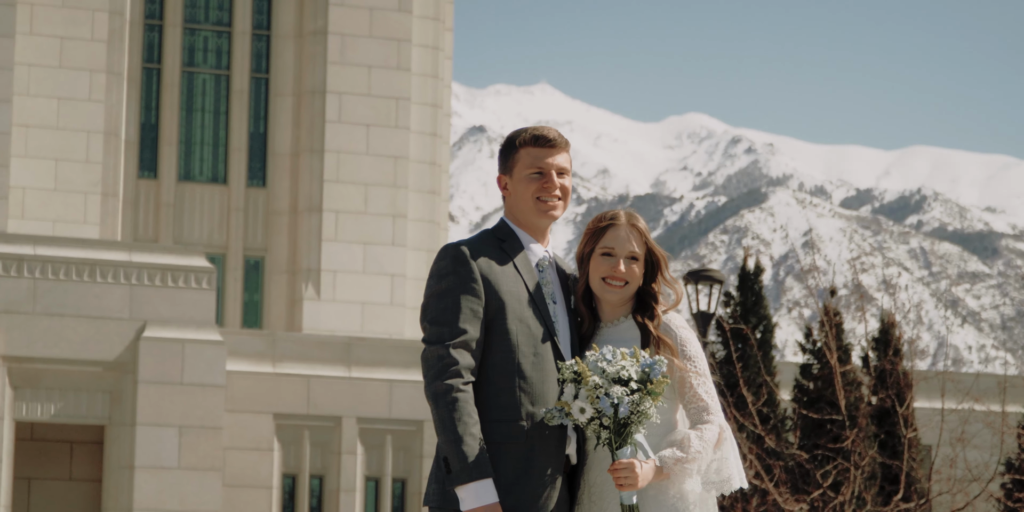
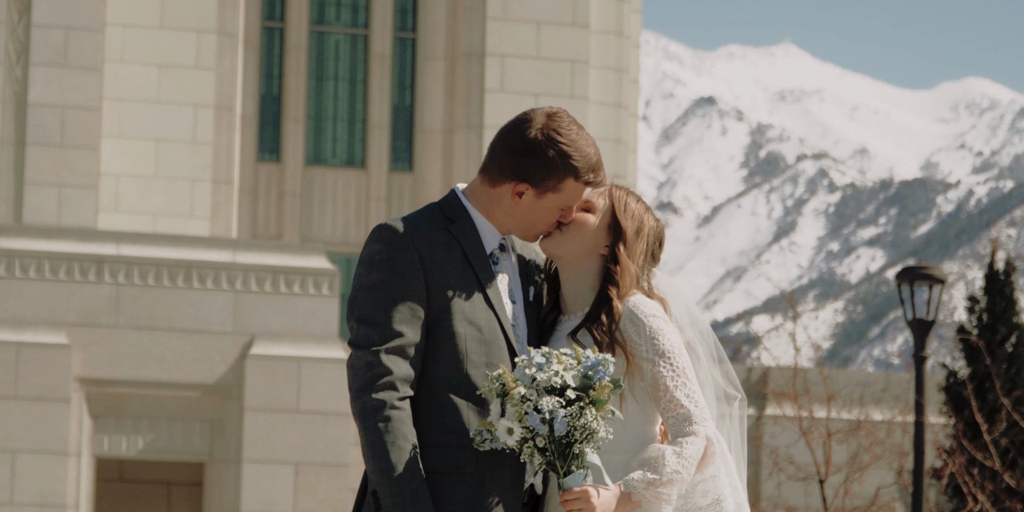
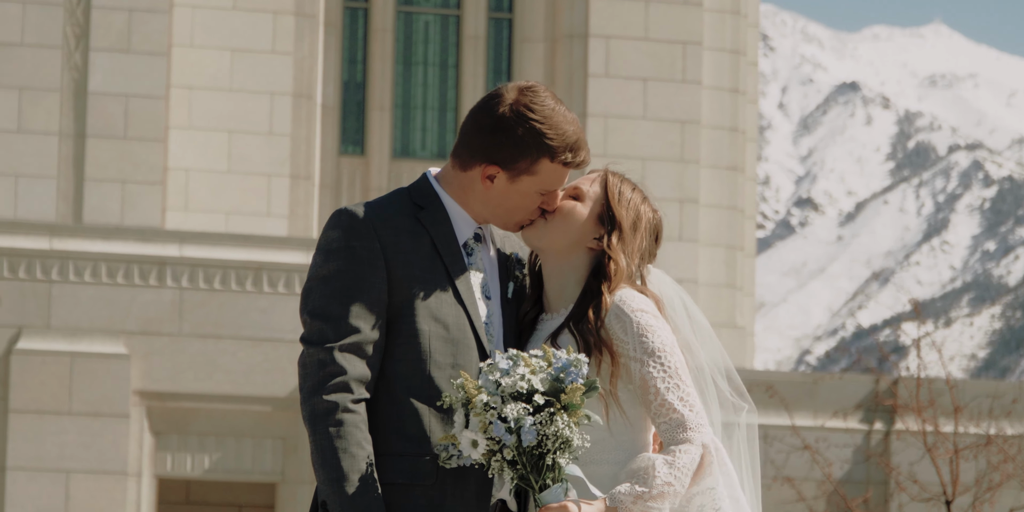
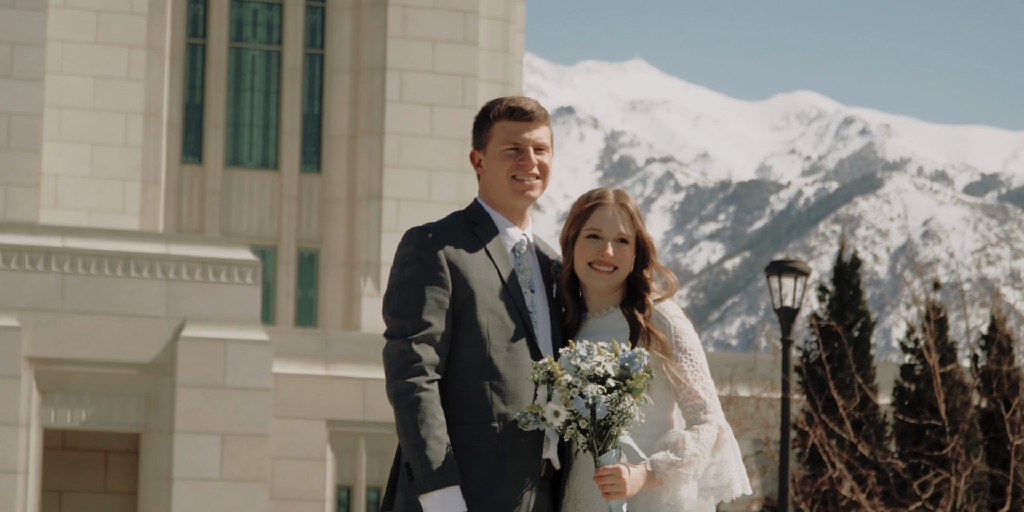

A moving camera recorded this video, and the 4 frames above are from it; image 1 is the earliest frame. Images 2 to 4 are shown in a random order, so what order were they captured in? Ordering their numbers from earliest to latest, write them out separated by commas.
4, 2, 3
